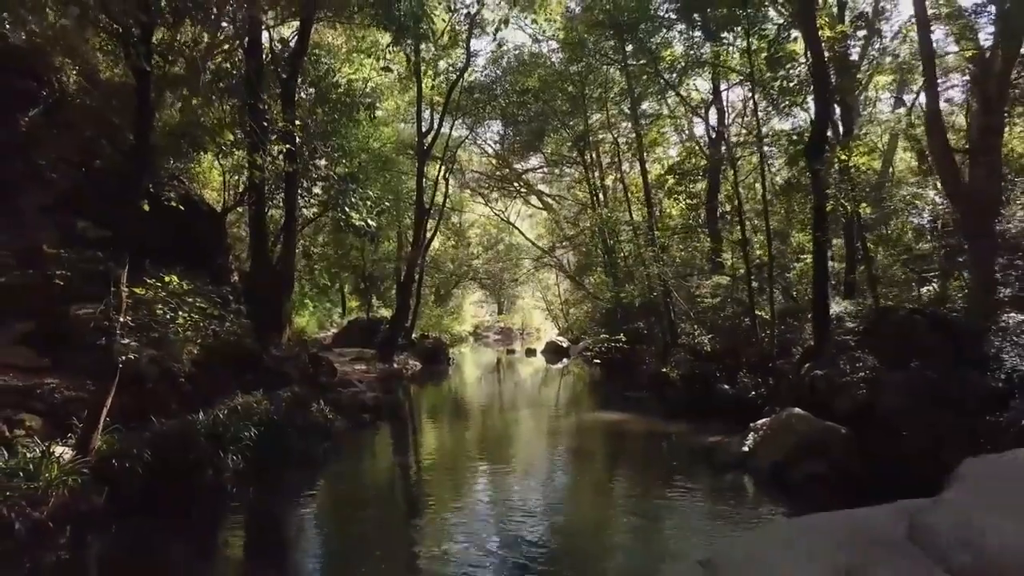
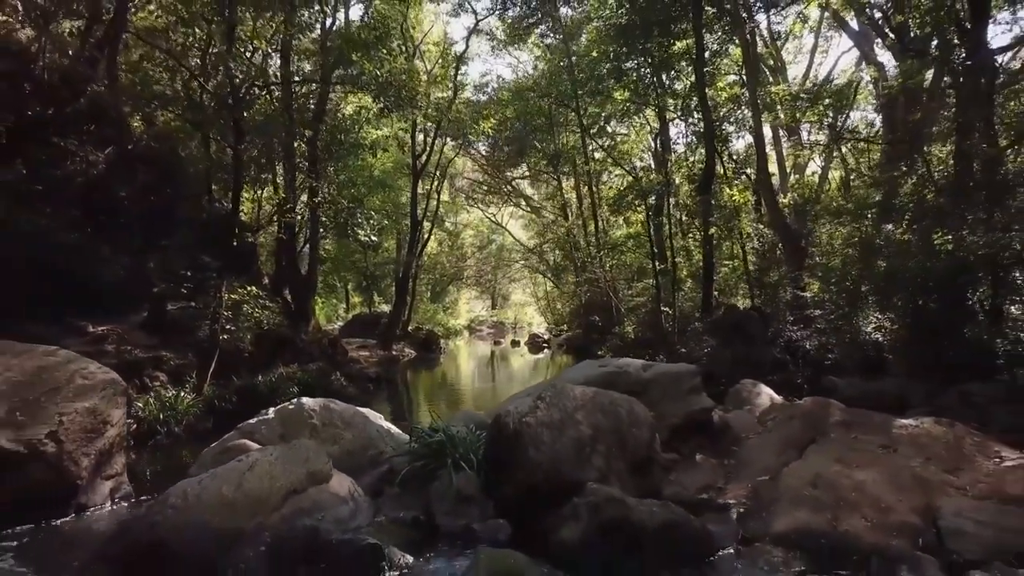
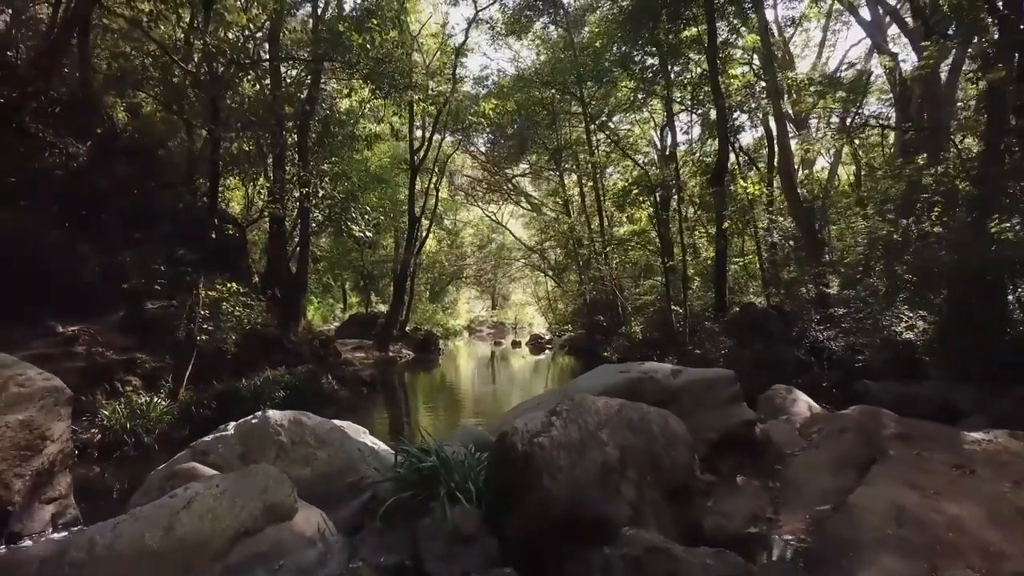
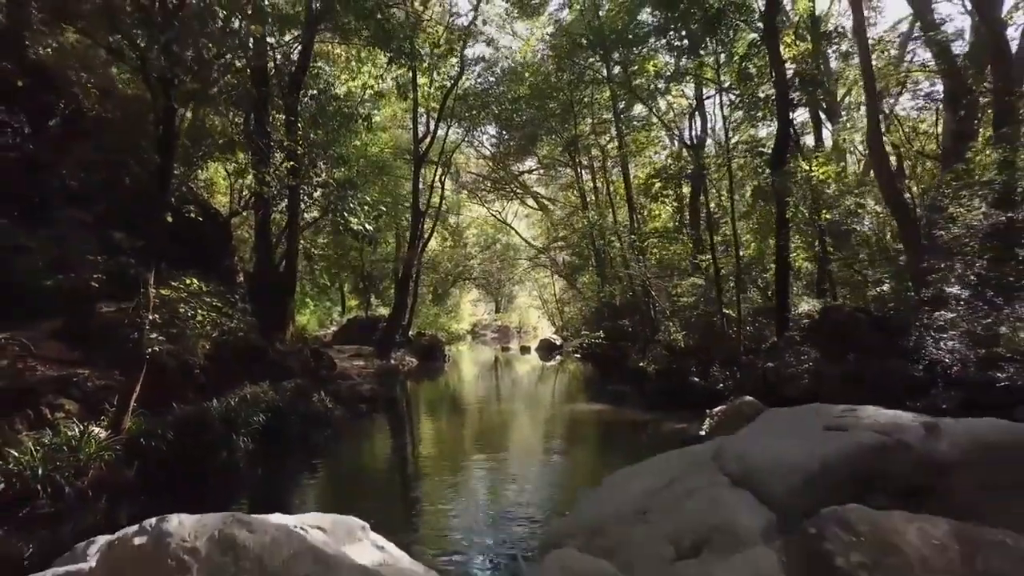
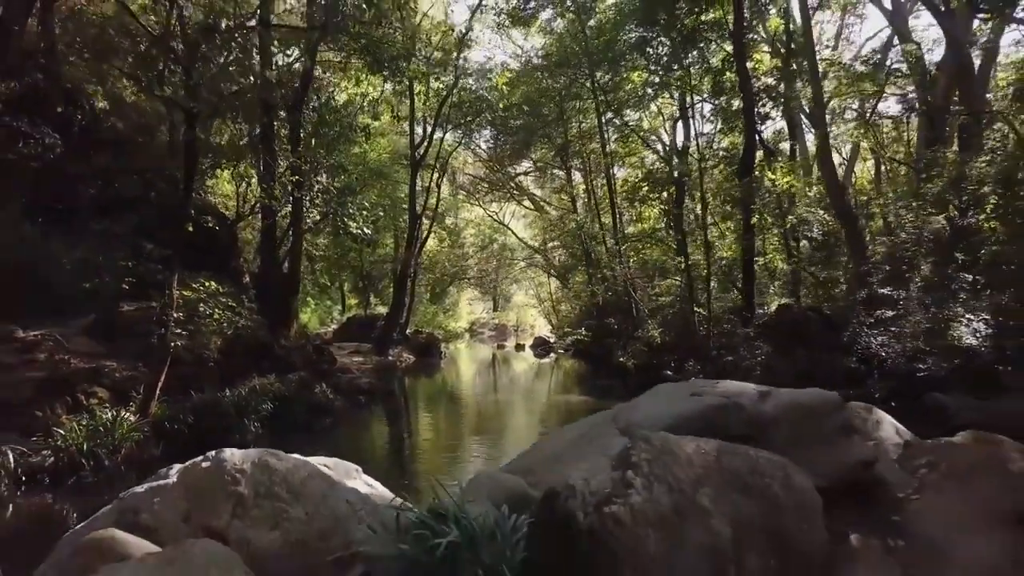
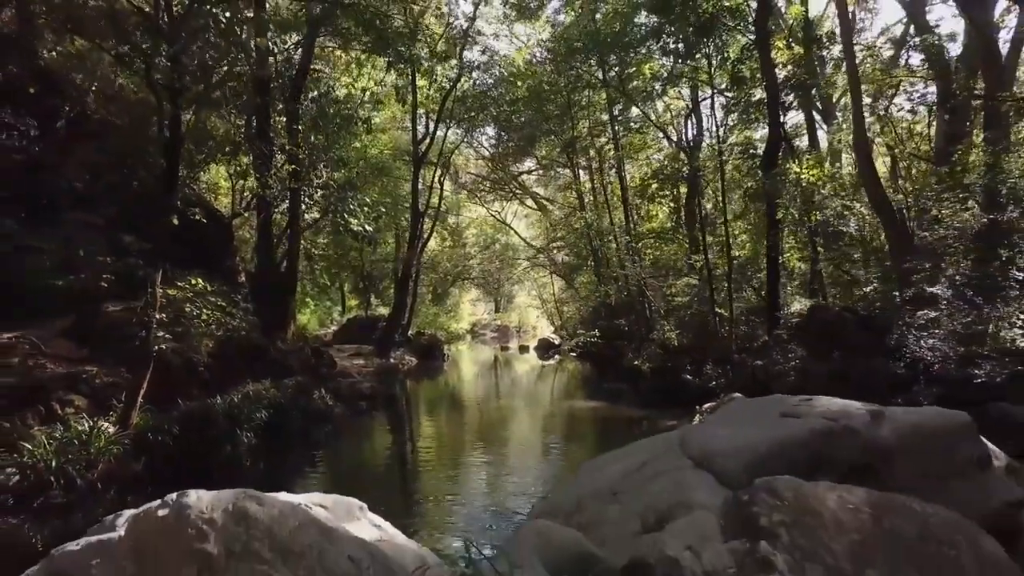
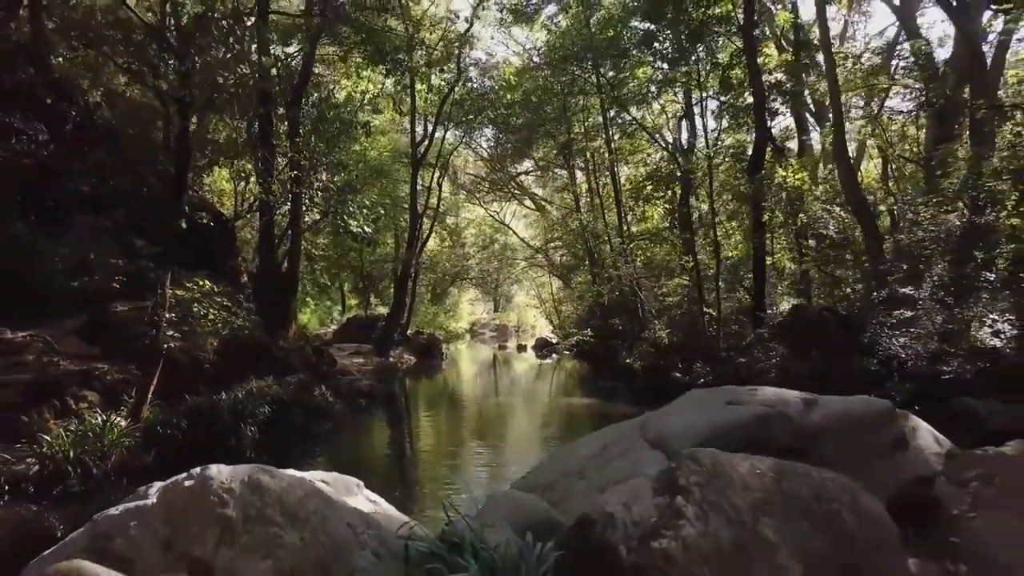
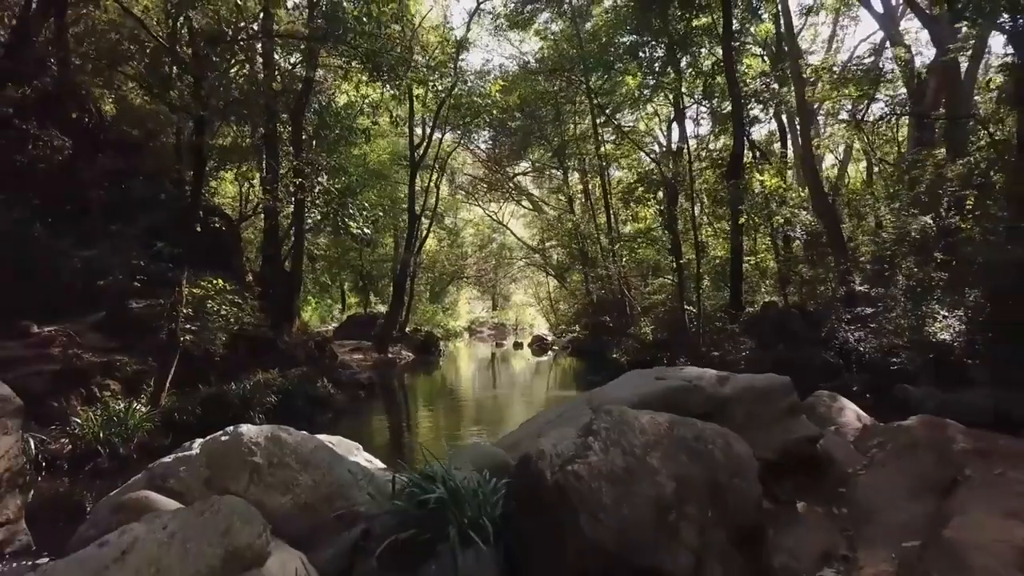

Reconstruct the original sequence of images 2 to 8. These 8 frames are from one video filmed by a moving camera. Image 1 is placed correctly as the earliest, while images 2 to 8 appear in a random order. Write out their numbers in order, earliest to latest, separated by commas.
4, 6, 7, 5, 8, 3, 2
